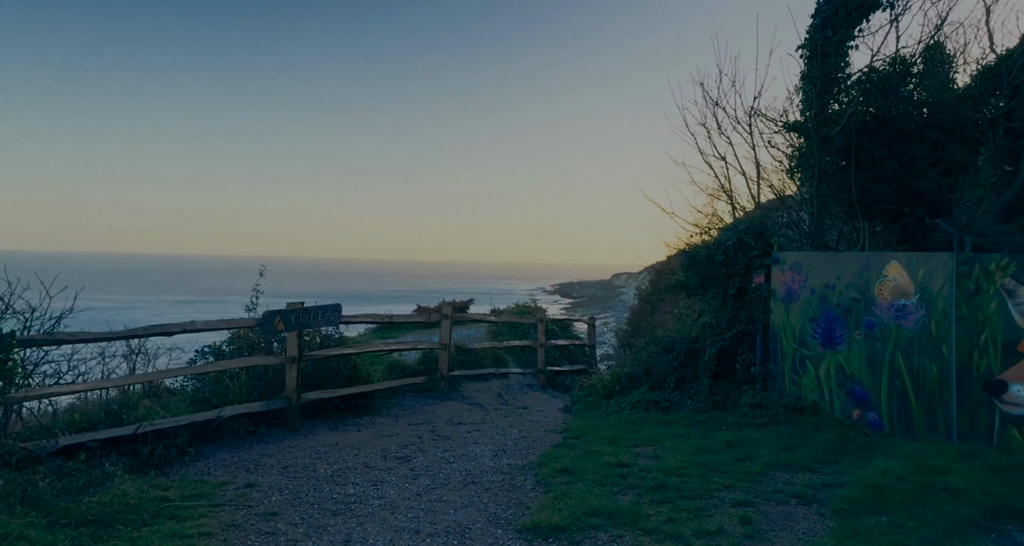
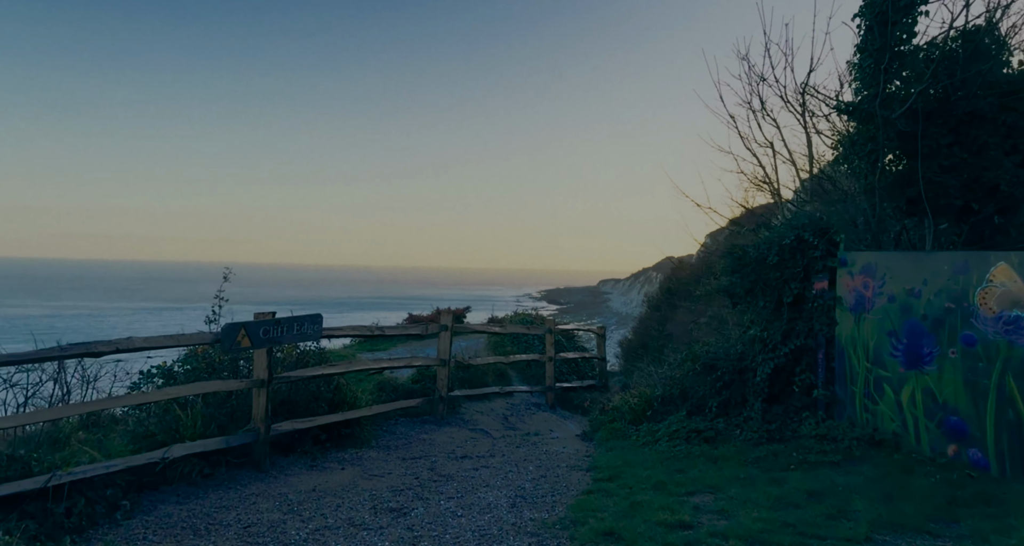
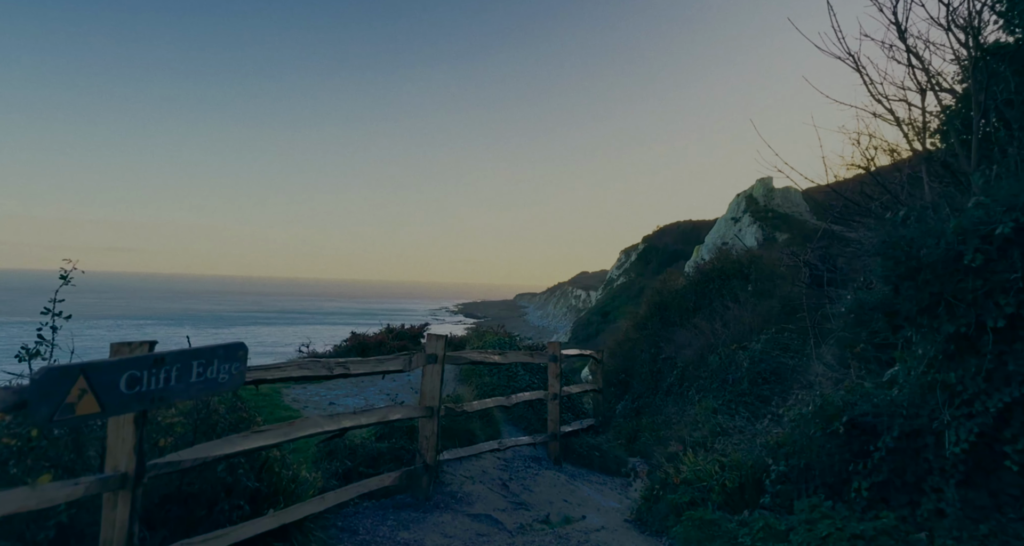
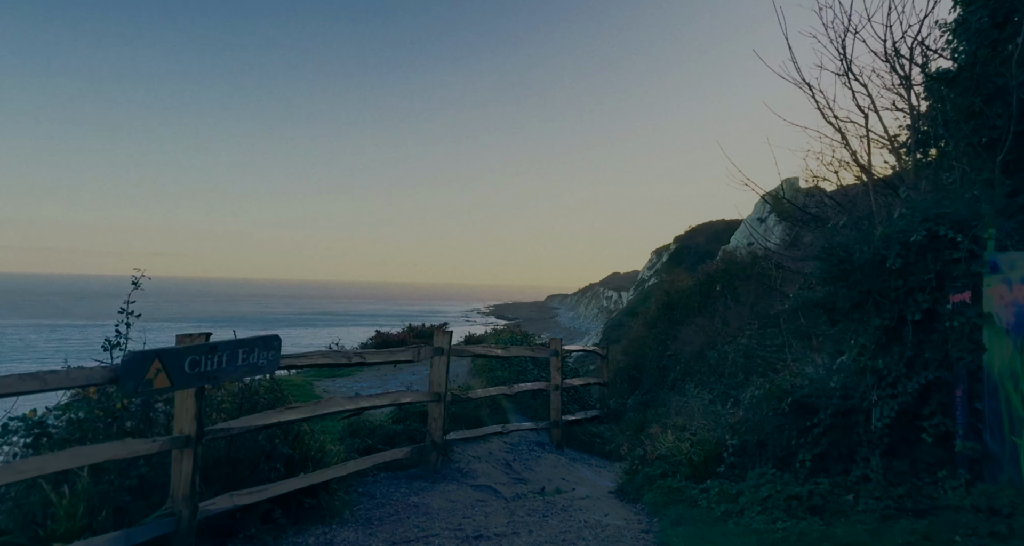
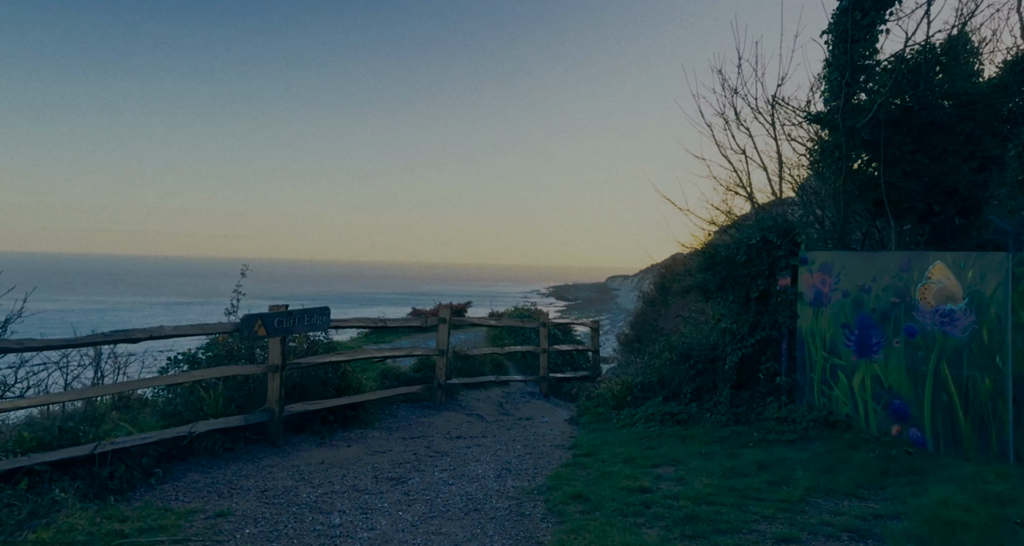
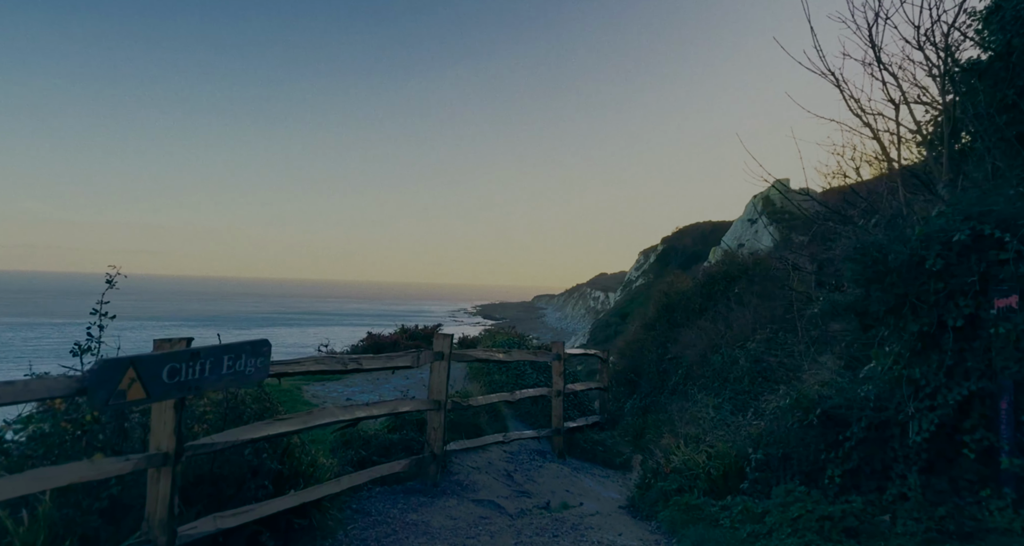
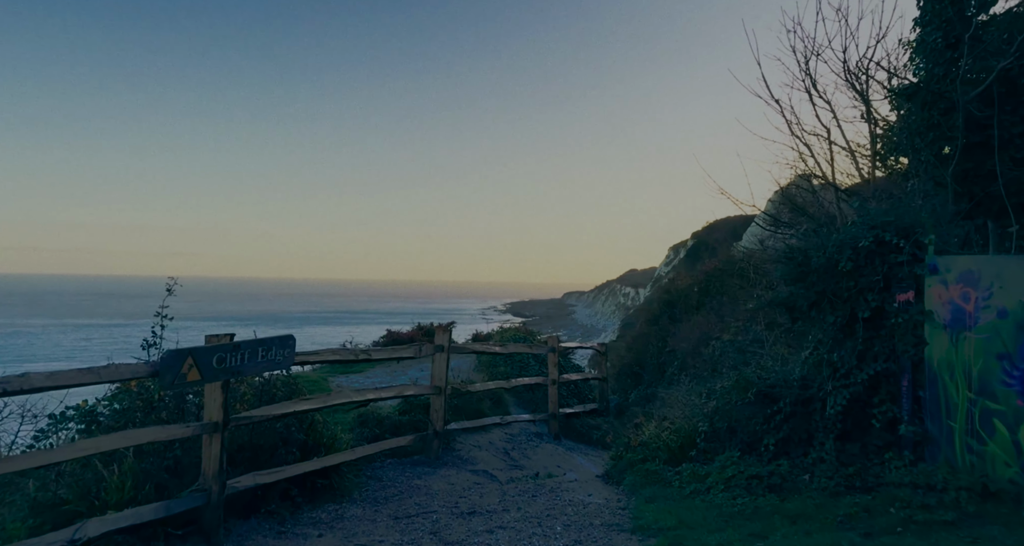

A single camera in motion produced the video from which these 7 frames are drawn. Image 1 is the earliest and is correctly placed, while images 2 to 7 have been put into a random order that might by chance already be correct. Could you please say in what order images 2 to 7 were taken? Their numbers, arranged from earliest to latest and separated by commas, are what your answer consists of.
5, 2, 7, 4, 6, 3
